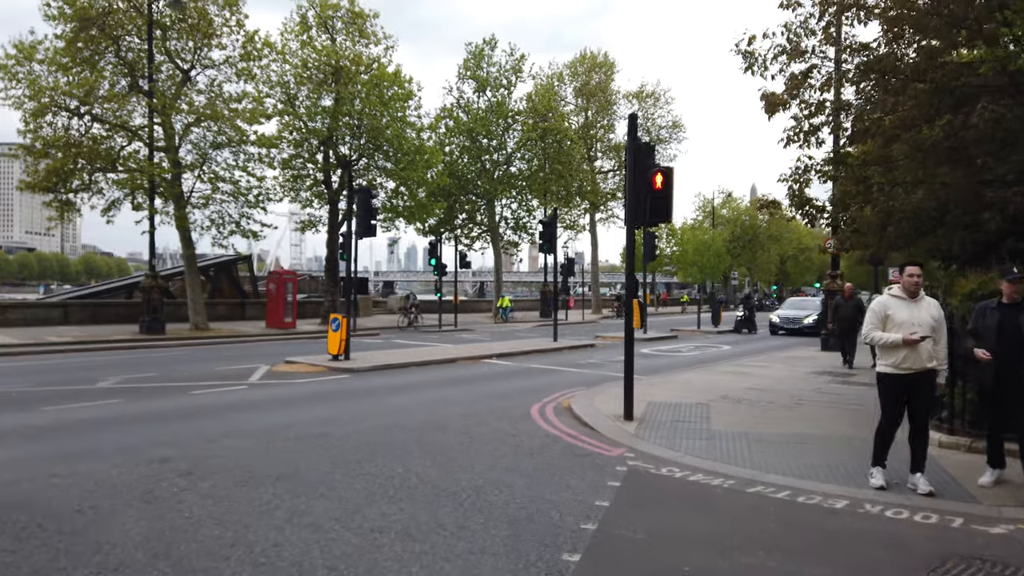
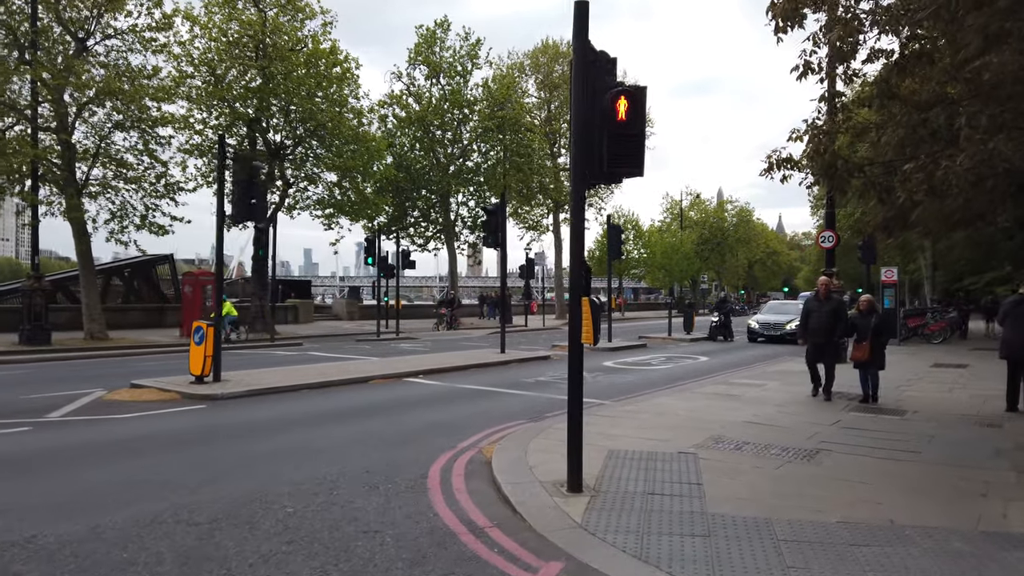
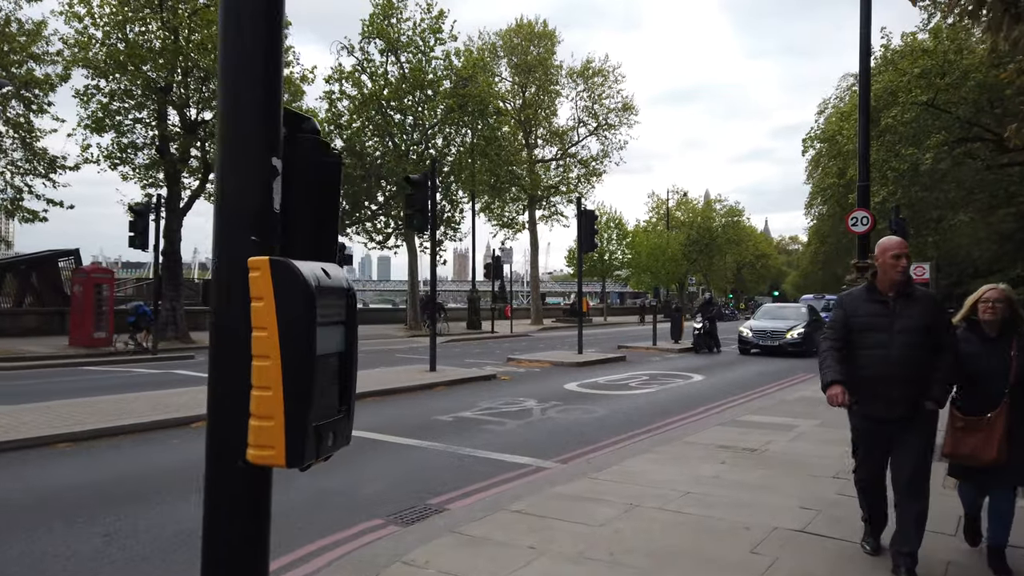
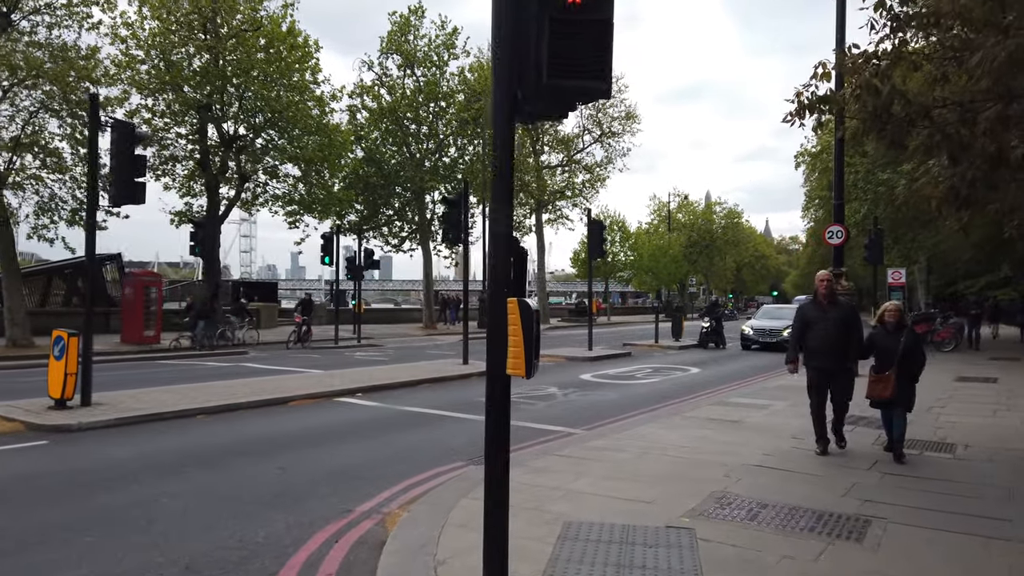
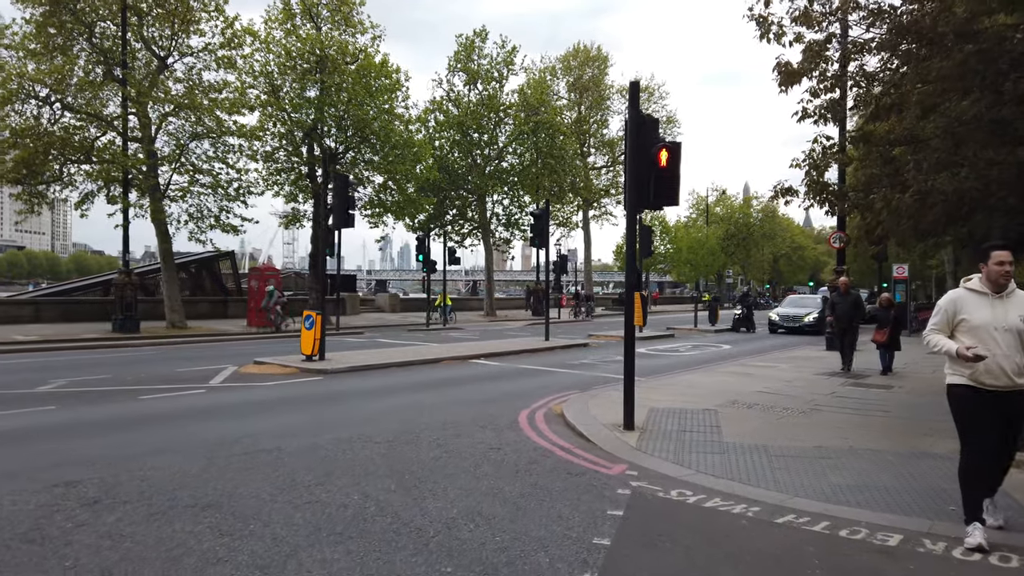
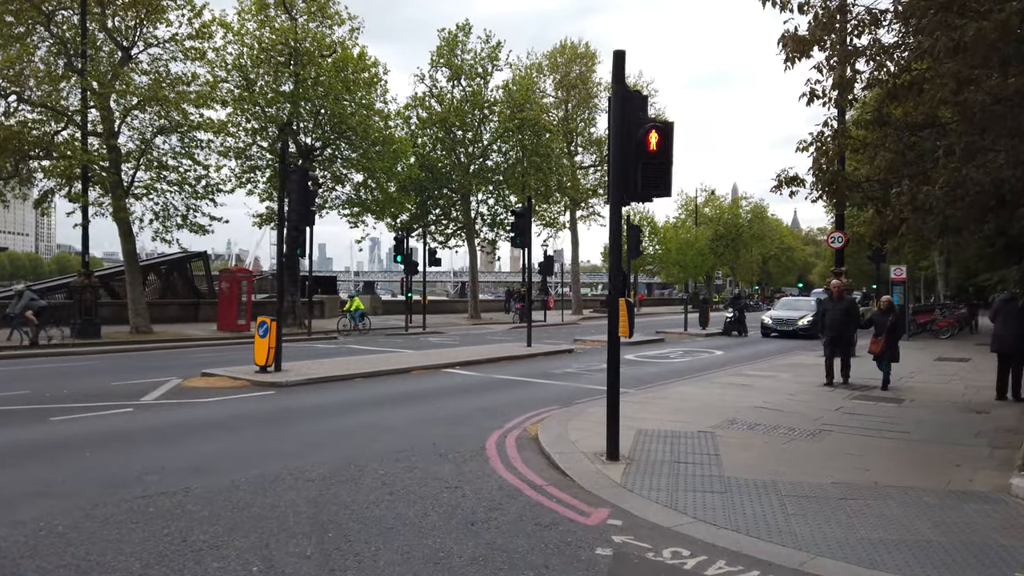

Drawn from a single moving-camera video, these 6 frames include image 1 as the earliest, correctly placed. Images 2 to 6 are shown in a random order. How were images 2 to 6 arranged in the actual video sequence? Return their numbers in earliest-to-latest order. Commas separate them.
5, 6, 2, 4, 3
